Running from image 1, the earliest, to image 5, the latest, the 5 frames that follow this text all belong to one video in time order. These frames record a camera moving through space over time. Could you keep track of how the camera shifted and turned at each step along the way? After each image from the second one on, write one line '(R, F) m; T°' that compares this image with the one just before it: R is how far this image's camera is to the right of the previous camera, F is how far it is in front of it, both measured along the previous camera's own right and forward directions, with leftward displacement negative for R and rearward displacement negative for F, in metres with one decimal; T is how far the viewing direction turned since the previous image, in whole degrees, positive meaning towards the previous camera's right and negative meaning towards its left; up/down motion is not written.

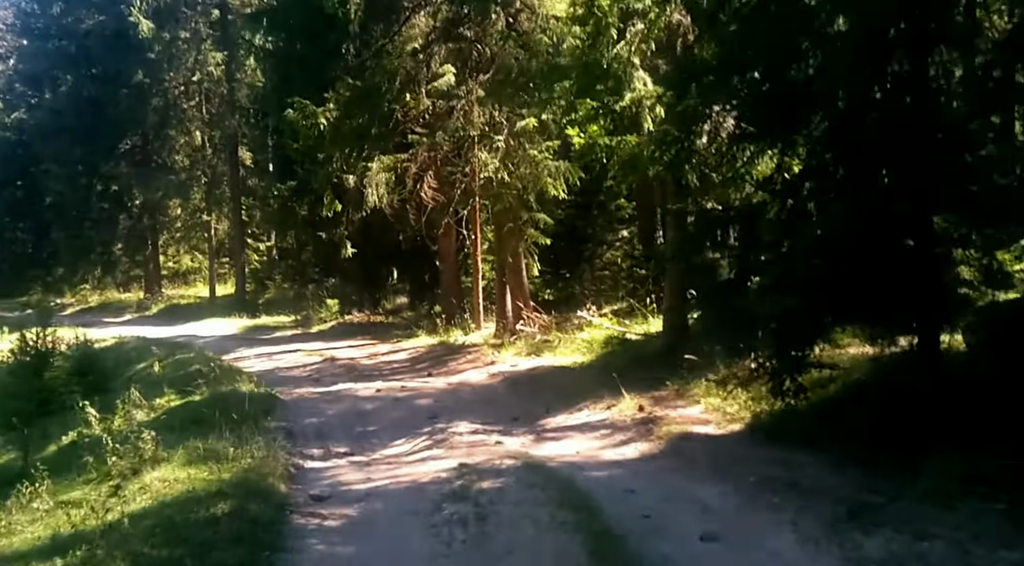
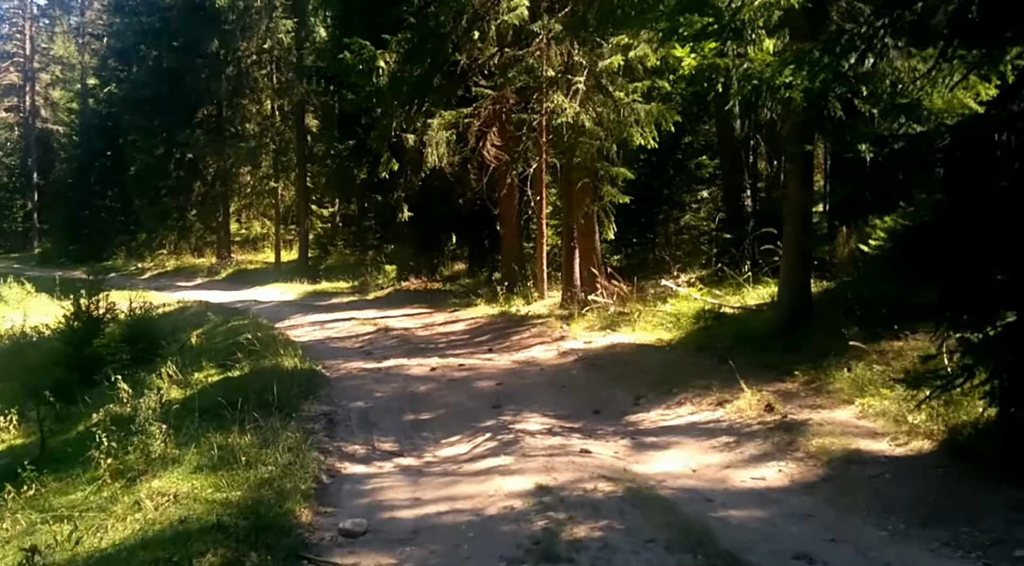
(-0.2, +2.3) m; -3°
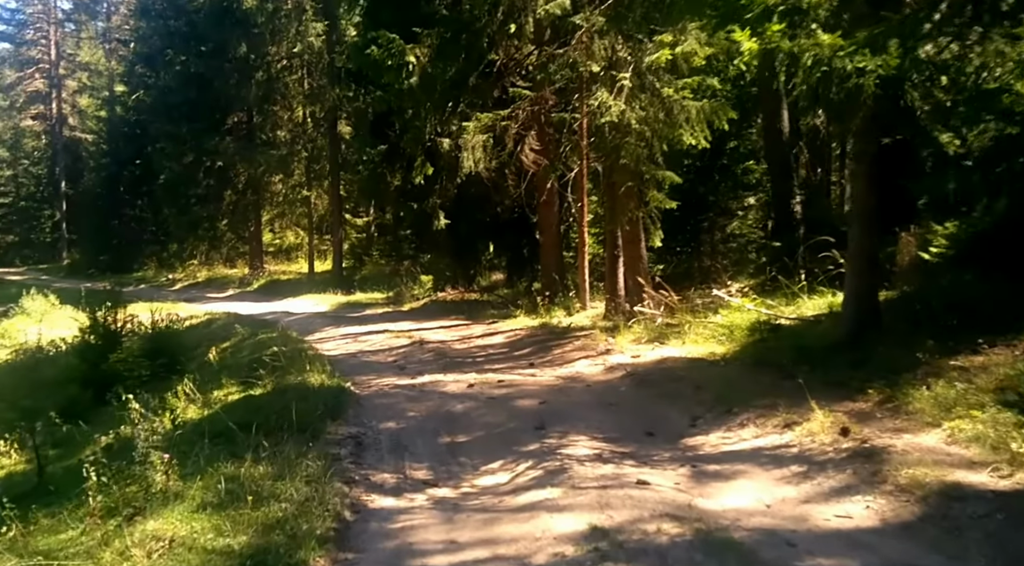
(-0.1, +1.0) m; -2°
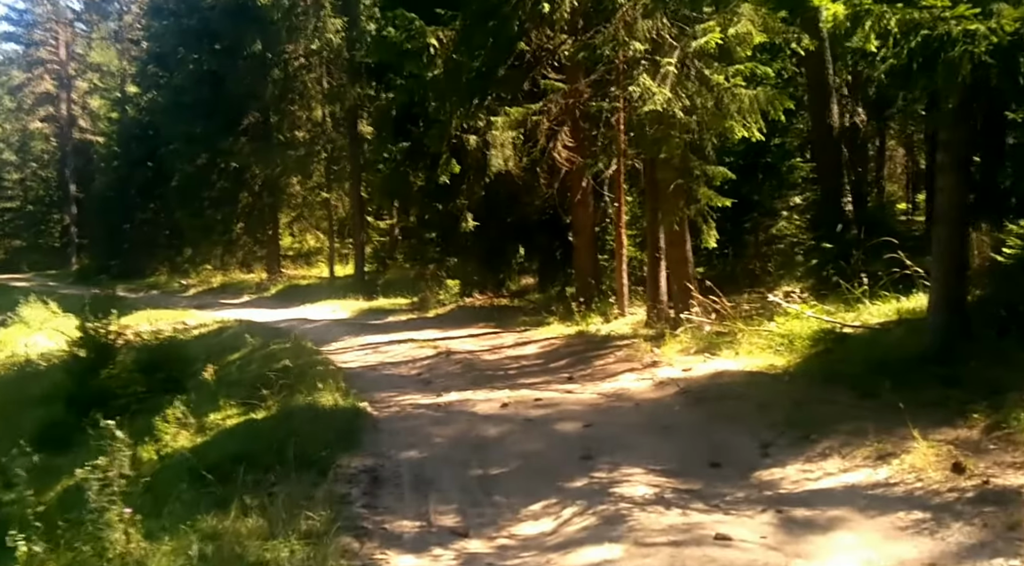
(-0.1, +1.6) m; -1°
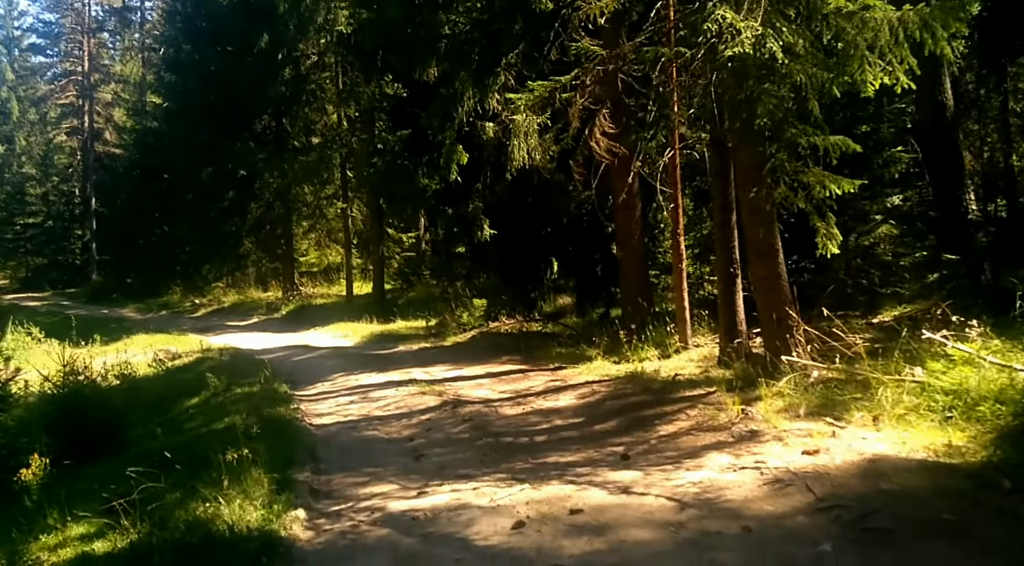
(+0.1, +5.2) m; -2°
